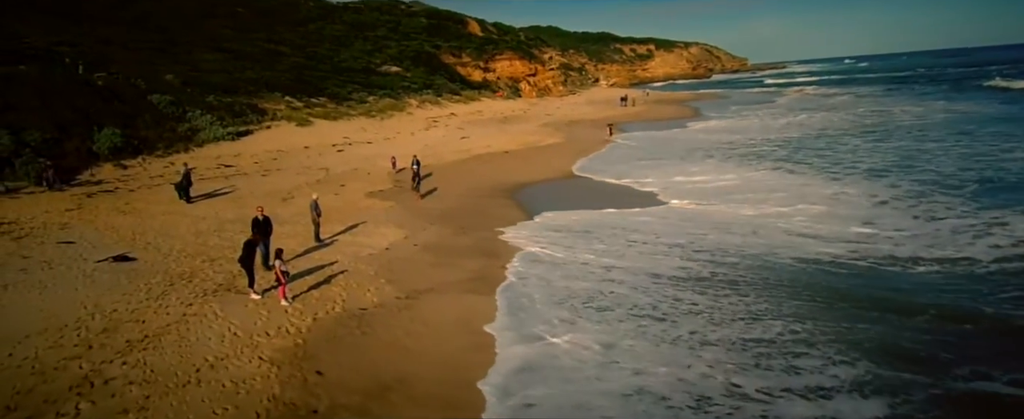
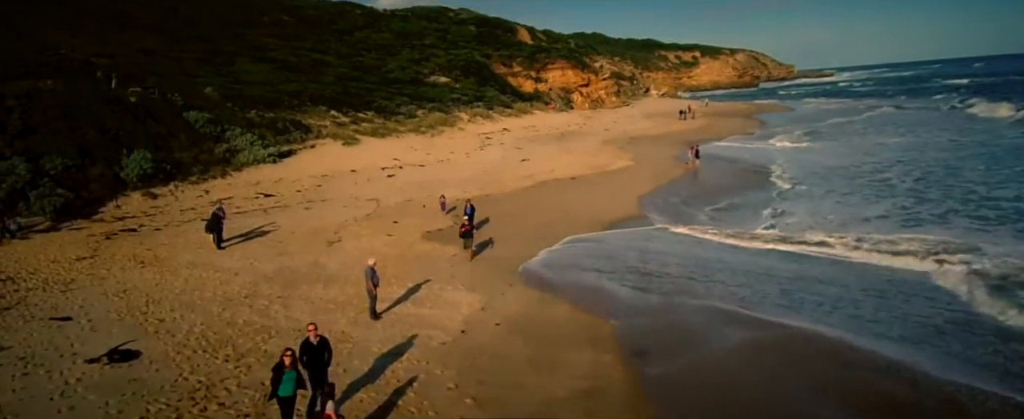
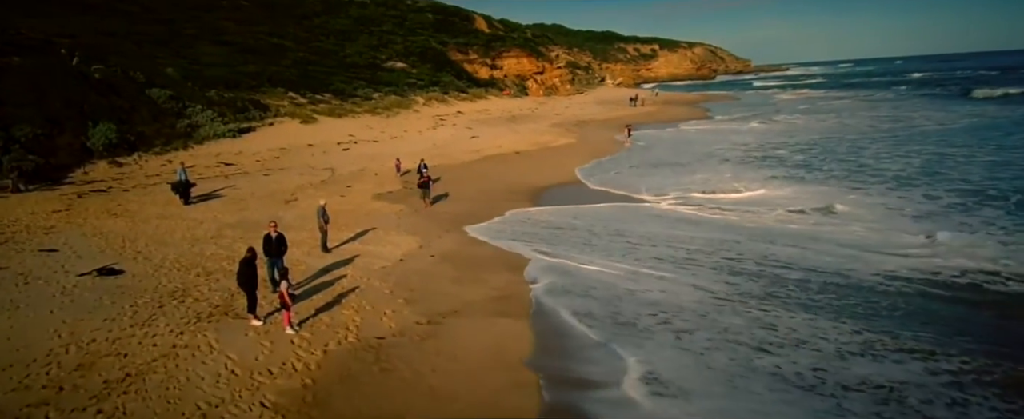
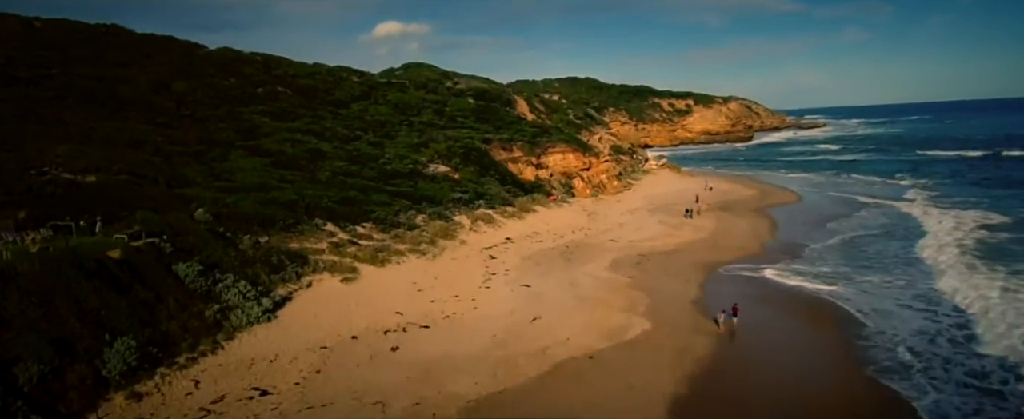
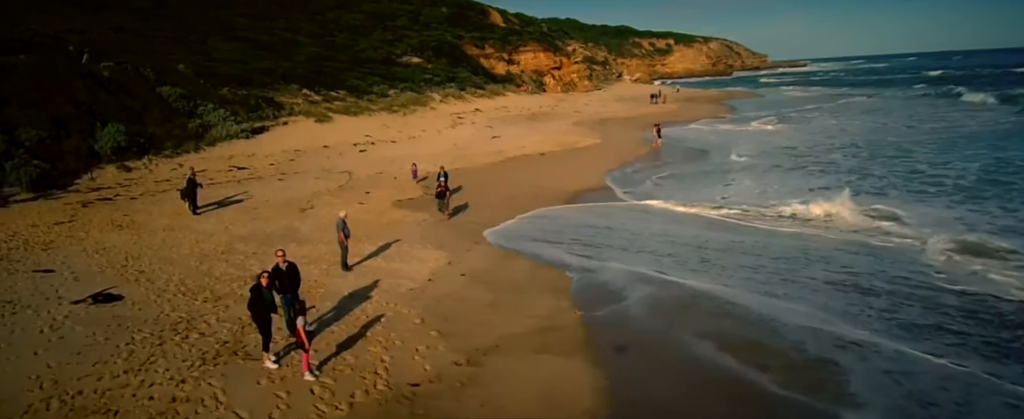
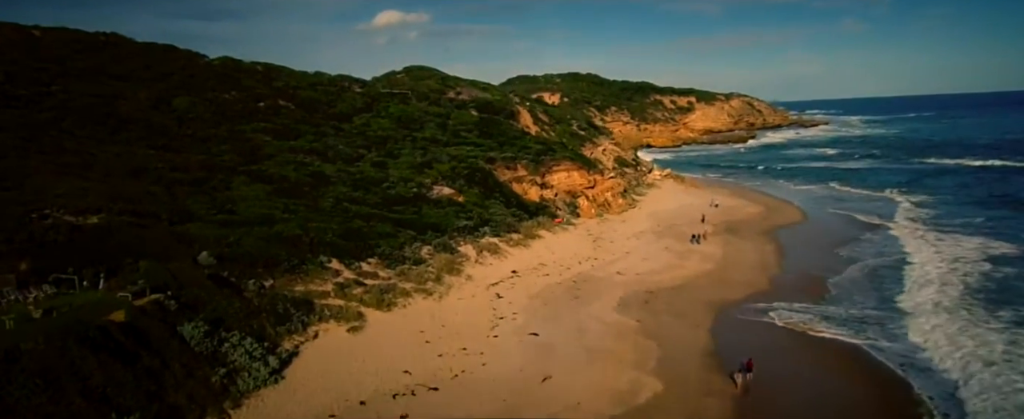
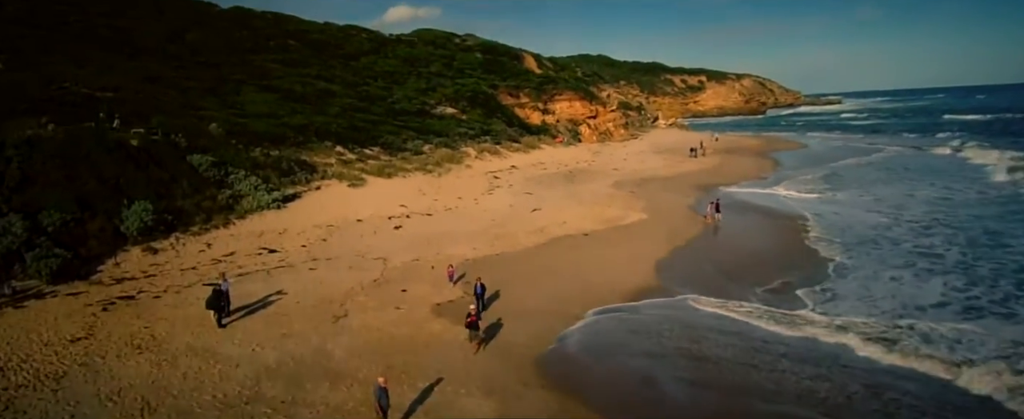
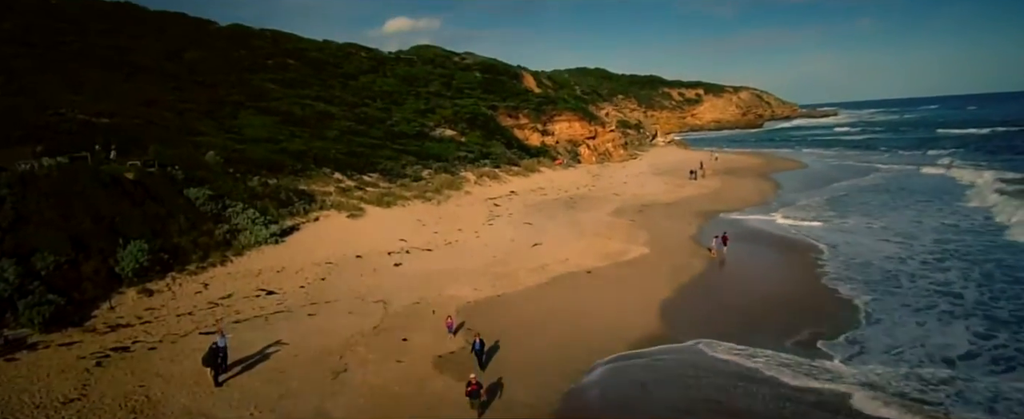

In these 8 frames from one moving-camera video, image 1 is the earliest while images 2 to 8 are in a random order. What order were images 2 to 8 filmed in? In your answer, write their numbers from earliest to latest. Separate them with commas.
3, 5, 2, 7, 8, 4, 6
